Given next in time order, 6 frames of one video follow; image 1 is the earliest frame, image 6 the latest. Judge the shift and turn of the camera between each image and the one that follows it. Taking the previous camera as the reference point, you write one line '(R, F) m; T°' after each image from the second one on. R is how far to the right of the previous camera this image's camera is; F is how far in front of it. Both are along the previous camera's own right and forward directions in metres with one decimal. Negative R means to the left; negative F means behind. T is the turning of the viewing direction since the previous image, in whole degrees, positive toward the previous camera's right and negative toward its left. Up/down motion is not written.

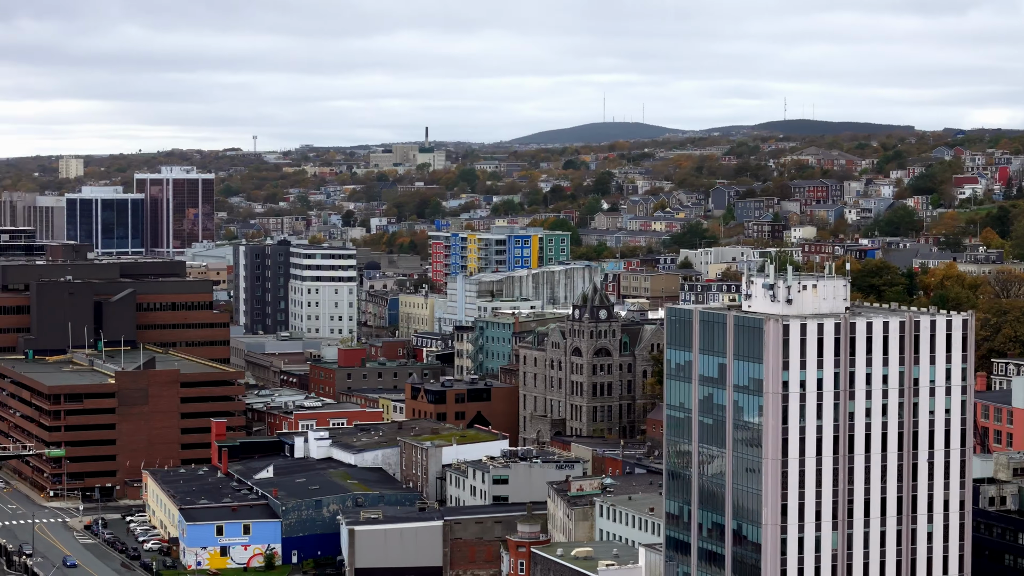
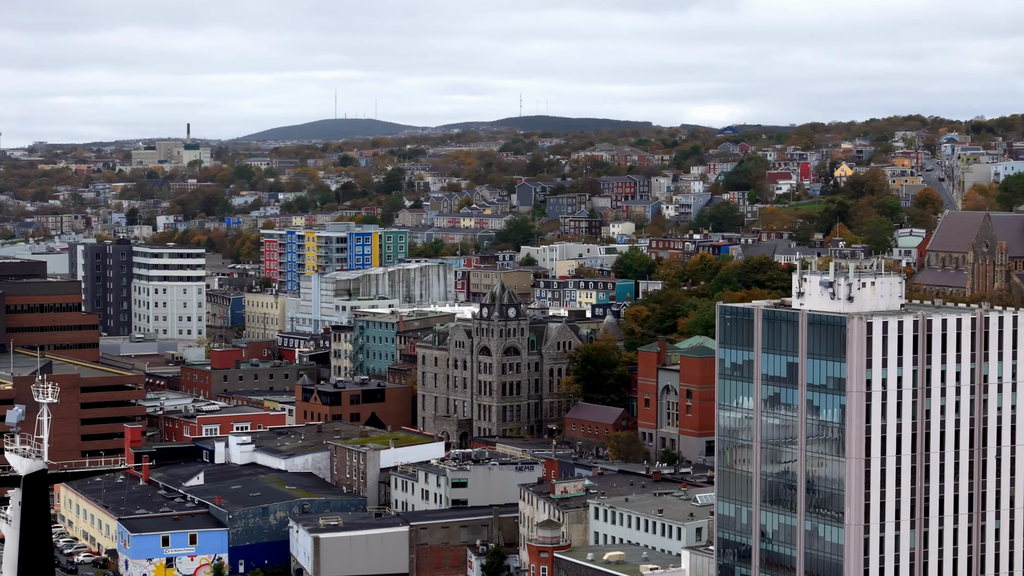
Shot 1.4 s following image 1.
(-6.9, +1.8) m; +7°
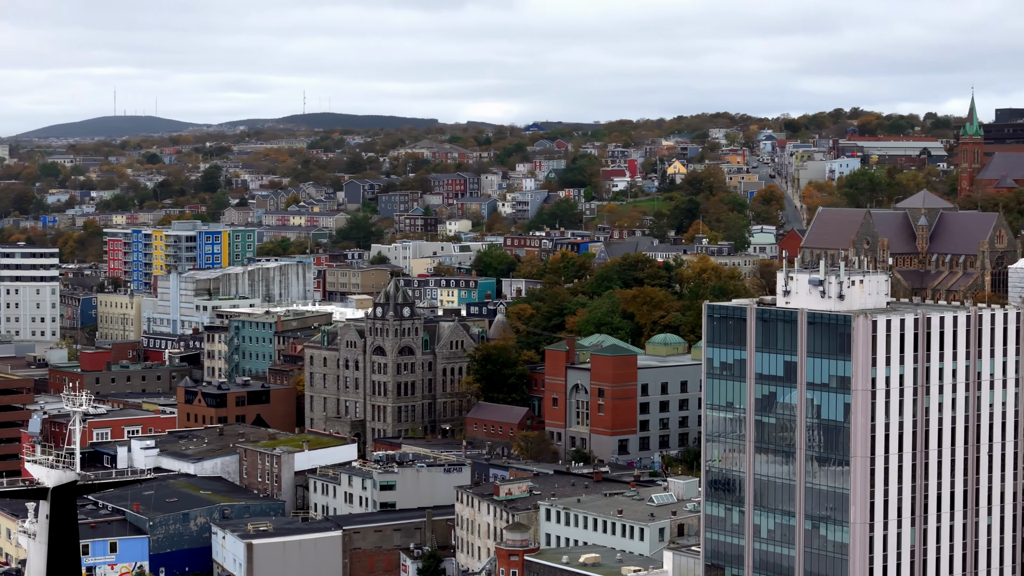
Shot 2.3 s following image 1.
(-4.4, +1.0) m; +6°
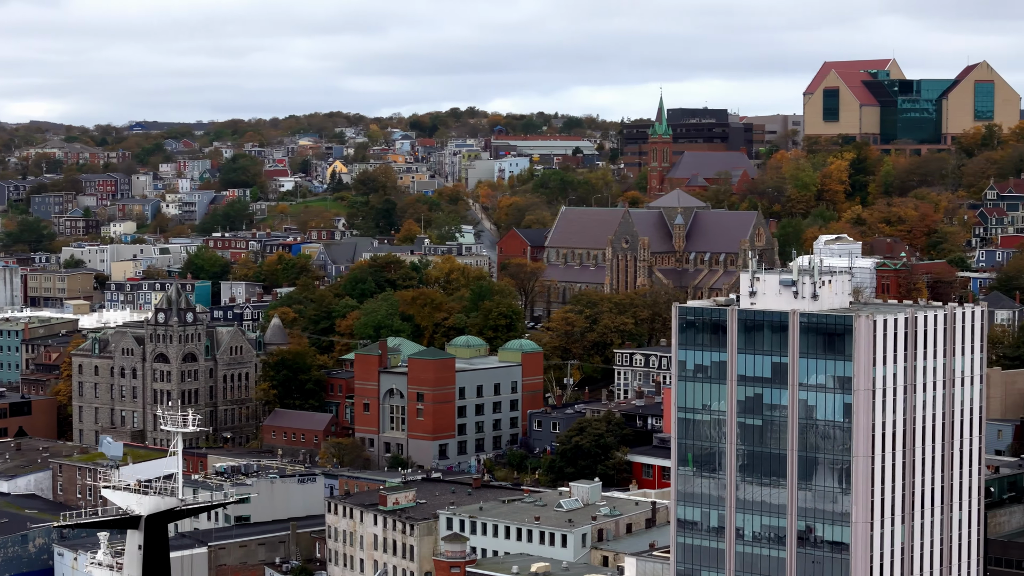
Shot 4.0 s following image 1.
(-8.6, +2.2) m; +11°
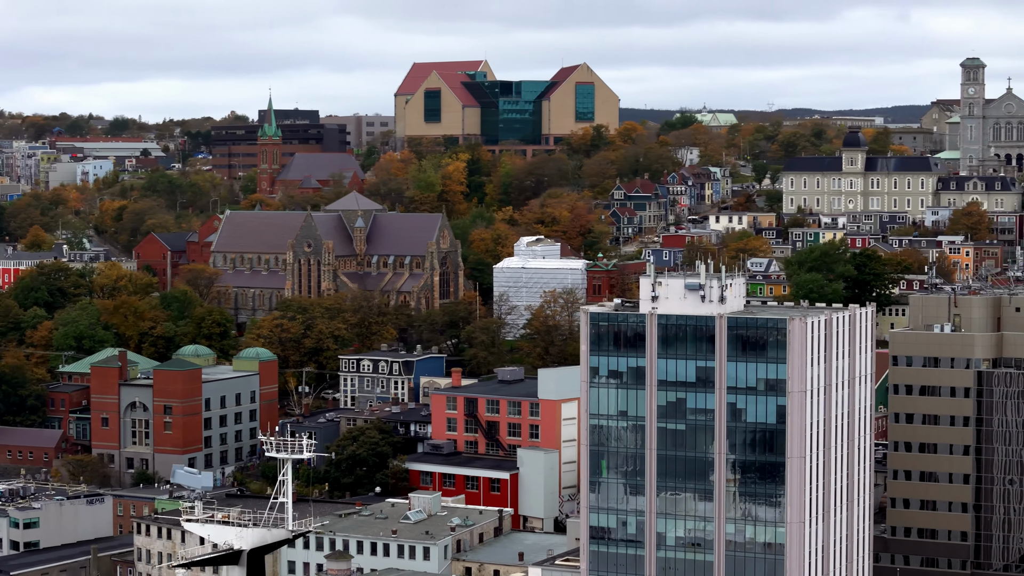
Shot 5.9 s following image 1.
(-9.1, +2.1) m; +13°
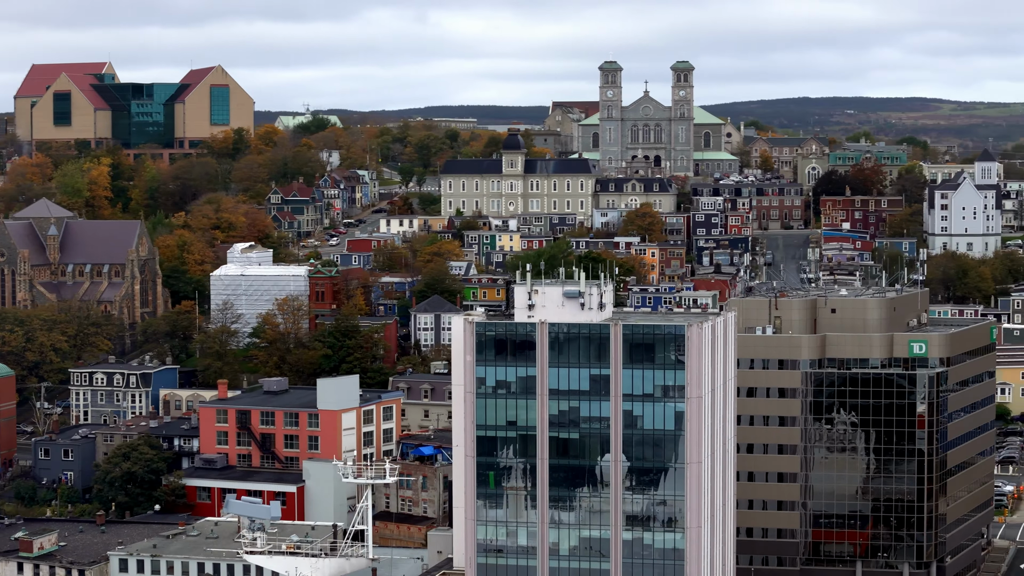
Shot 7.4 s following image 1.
(-7.3, +1.5) m; +12°
